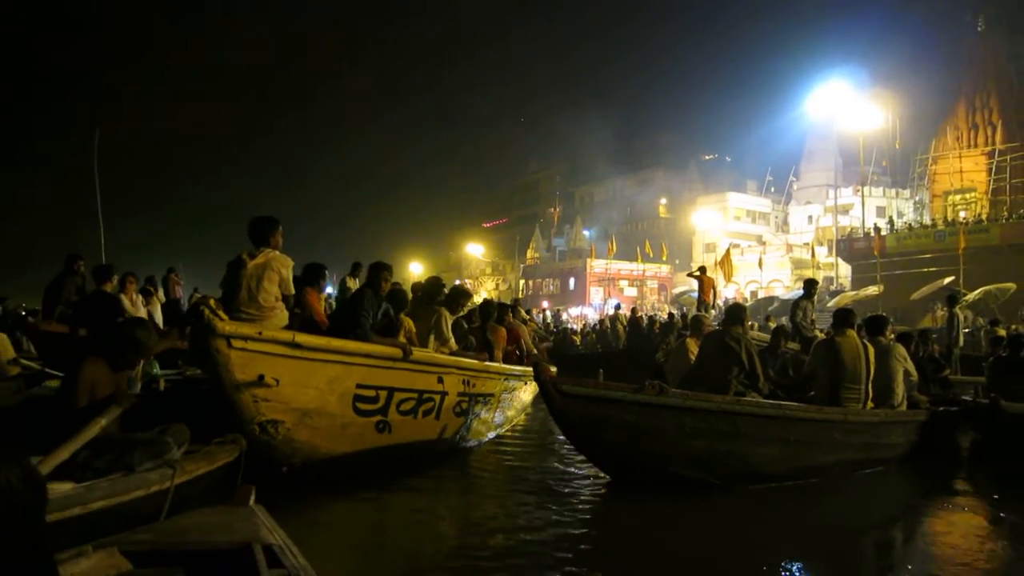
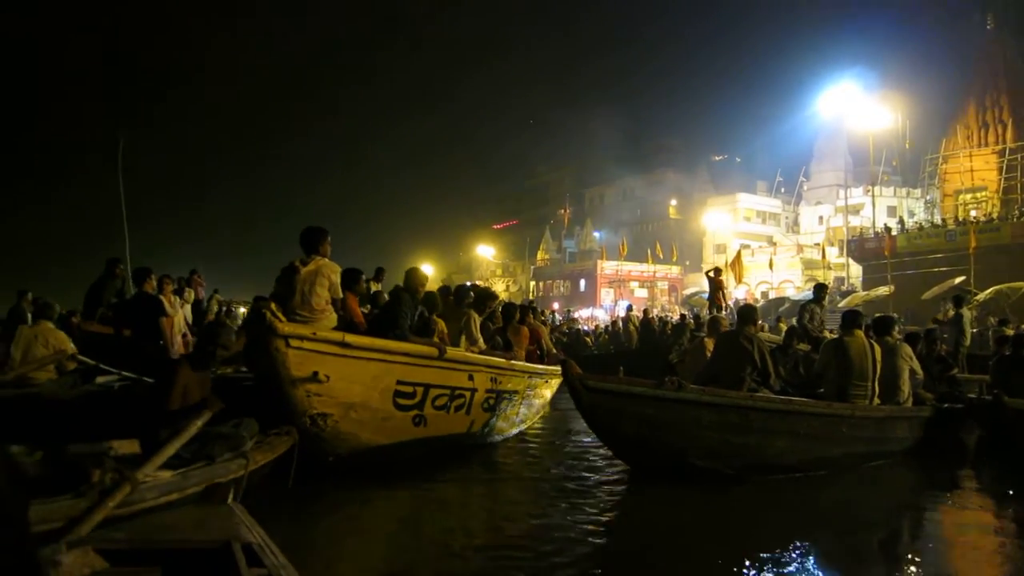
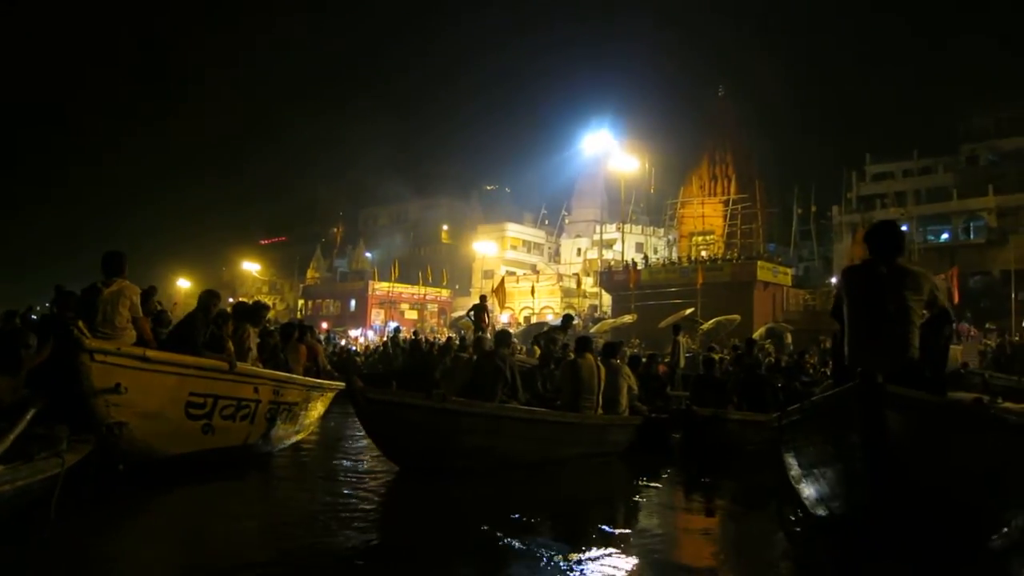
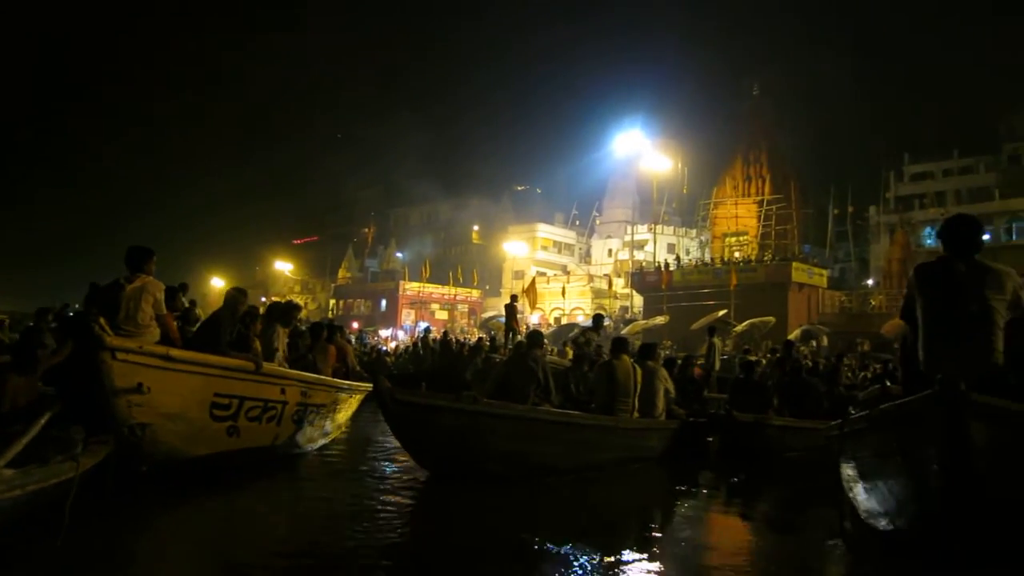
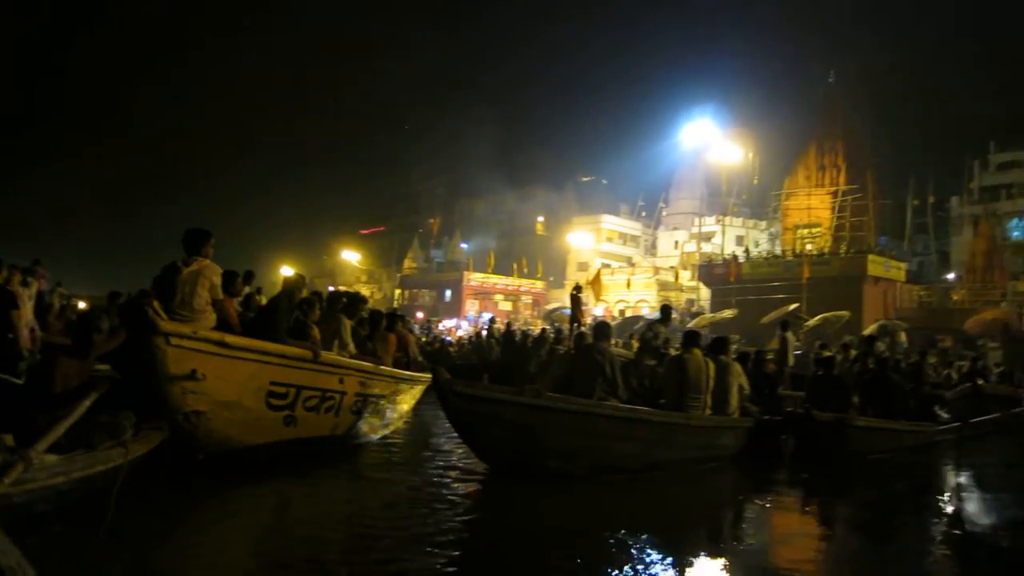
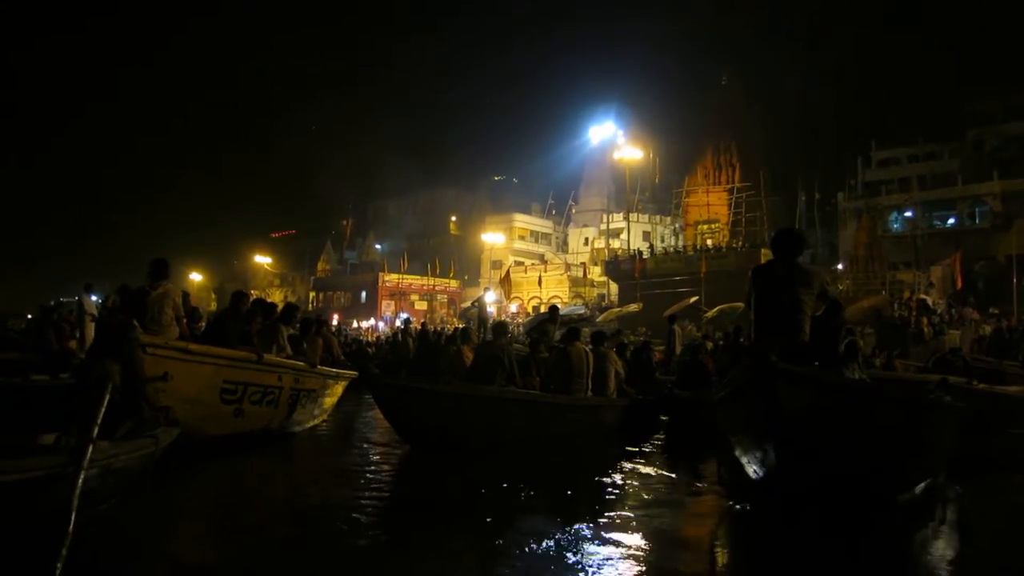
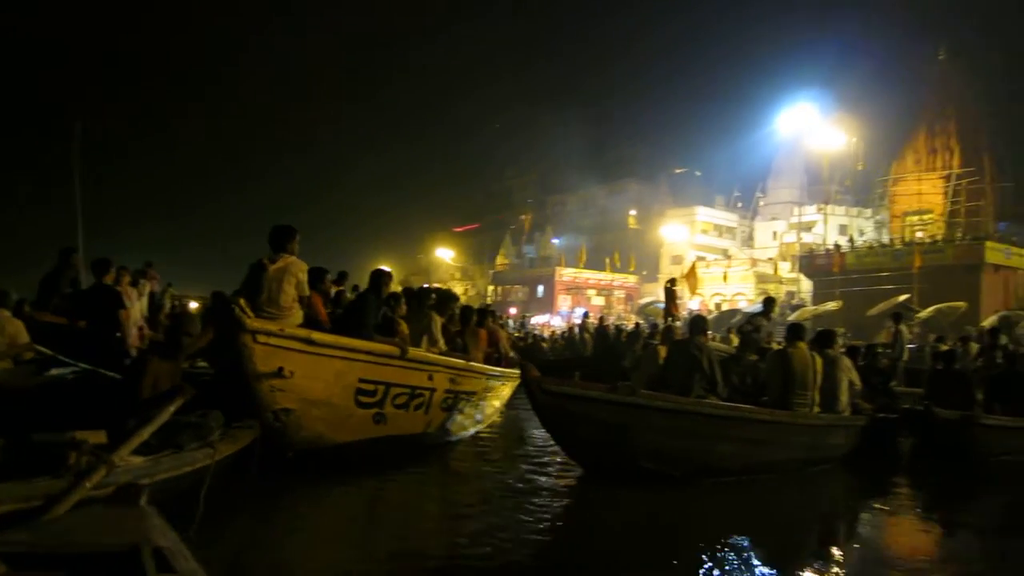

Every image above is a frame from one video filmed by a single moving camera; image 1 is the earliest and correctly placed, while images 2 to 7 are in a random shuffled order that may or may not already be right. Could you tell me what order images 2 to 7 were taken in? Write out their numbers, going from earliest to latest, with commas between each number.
2, 7, 5, 4, 3, 6
